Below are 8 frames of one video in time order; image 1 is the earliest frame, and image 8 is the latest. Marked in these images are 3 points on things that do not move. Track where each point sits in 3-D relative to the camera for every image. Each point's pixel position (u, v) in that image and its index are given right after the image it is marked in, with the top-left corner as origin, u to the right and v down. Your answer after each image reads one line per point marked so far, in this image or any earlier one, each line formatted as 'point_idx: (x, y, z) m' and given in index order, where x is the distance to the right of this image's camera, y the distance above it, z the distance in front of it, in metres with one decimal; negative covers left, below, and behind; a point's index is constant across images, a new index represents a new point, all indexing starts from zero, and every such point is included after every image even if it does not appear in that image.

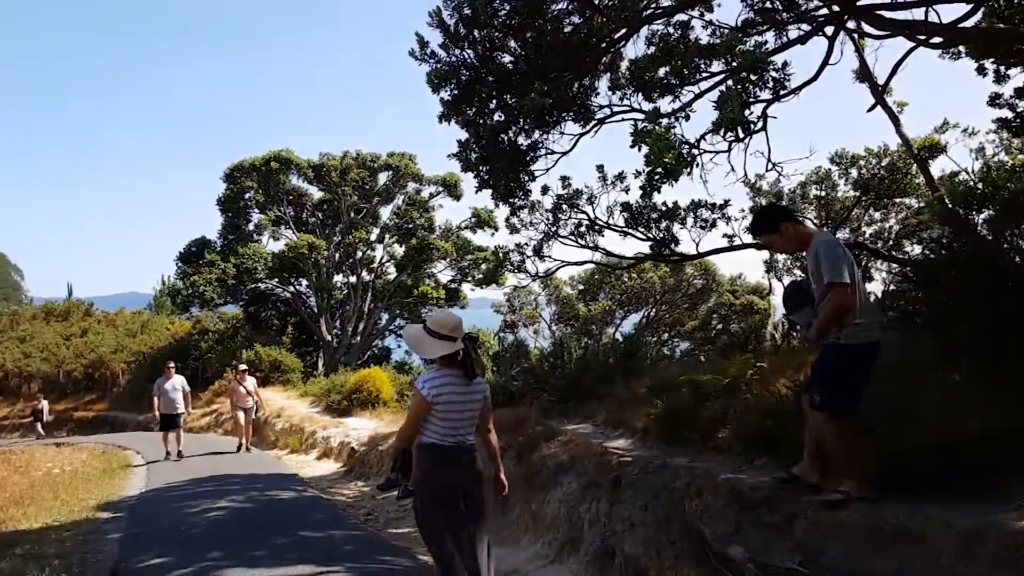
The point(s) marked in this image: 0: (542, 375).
0: (+0.3, -0.9, +8.3) m
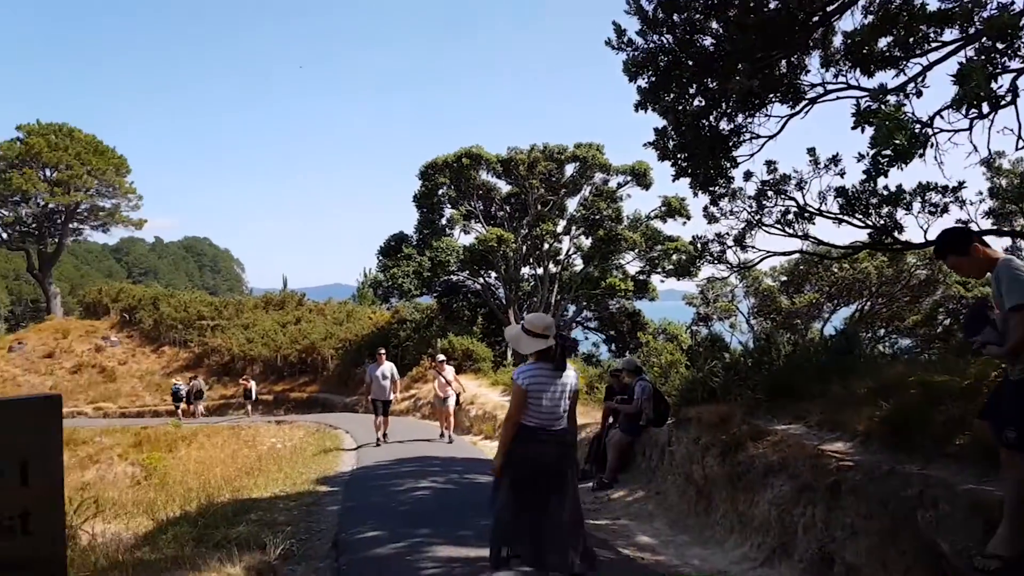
0: (+2.3, -0.8, +7.9) m
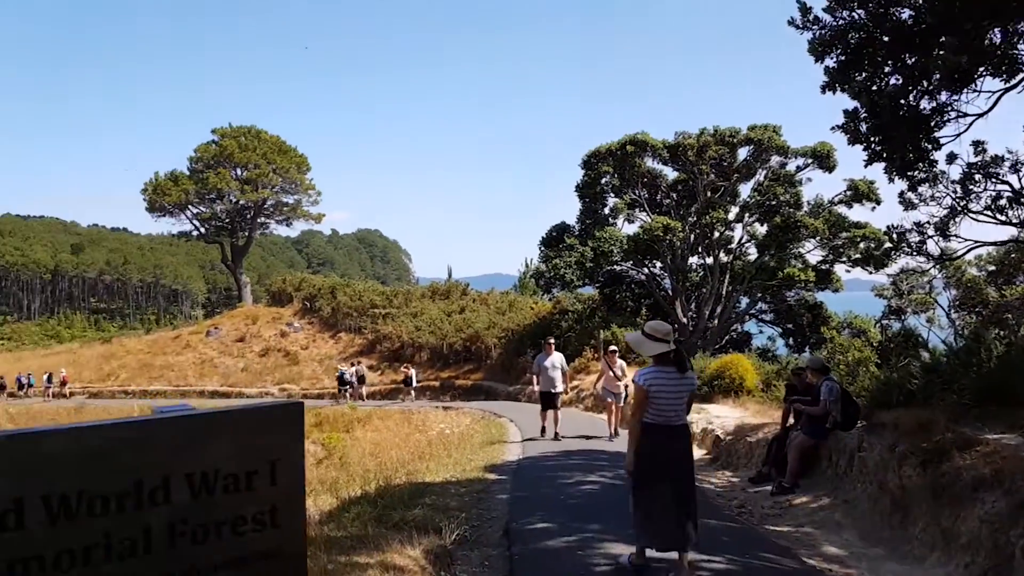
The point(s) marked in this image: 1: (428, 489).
0: (+3.9, -0.8, +7.2) m
1: (-0.9, -2.3, +9.0) m
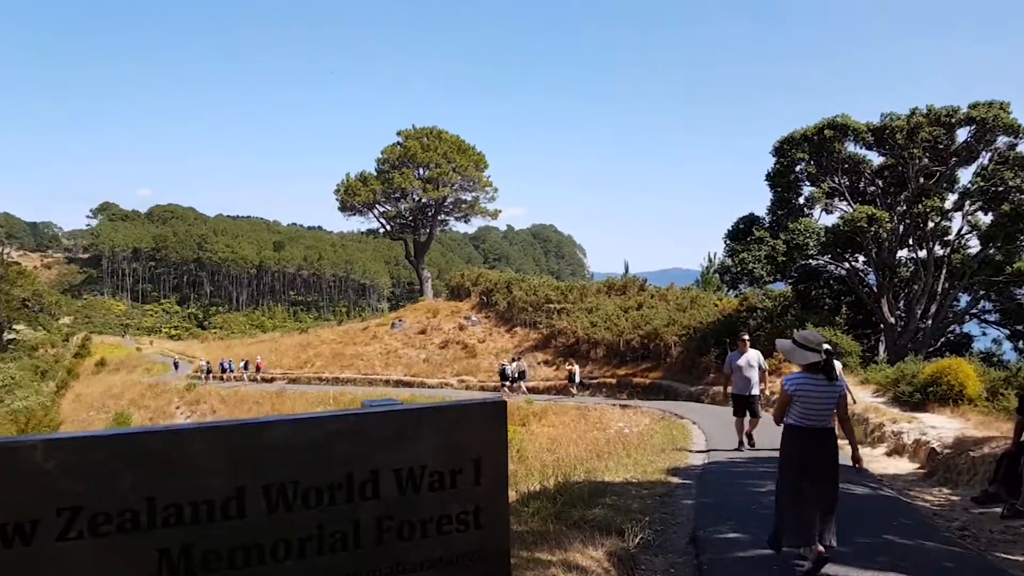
0: (+5.5, -0.7, +6.0) m
1: (+1.1, -2.2, +8.7) m
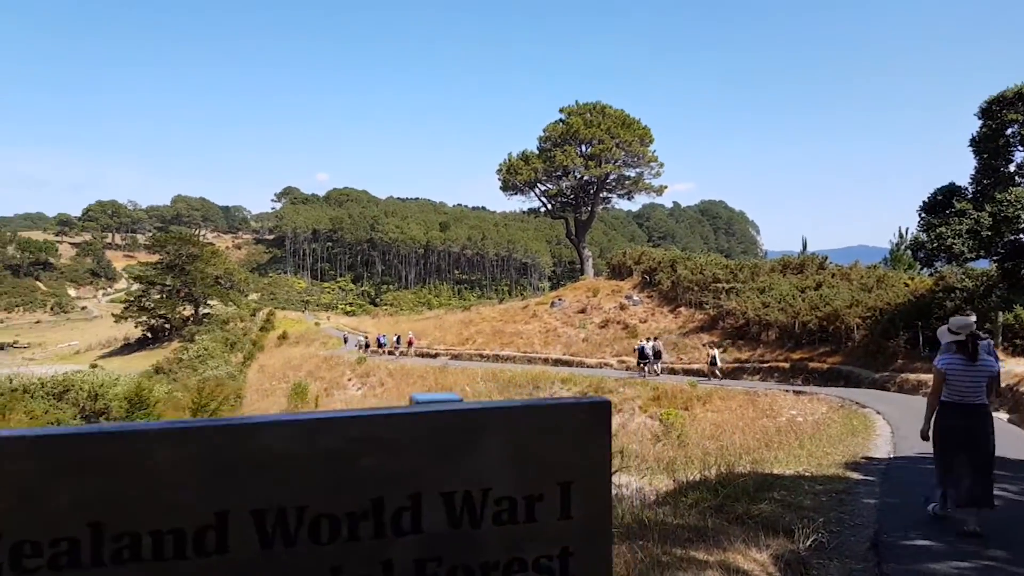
0: (+6.4, -0.6, +4.4) m
1: (+2.6, -1.9, +8.0) m
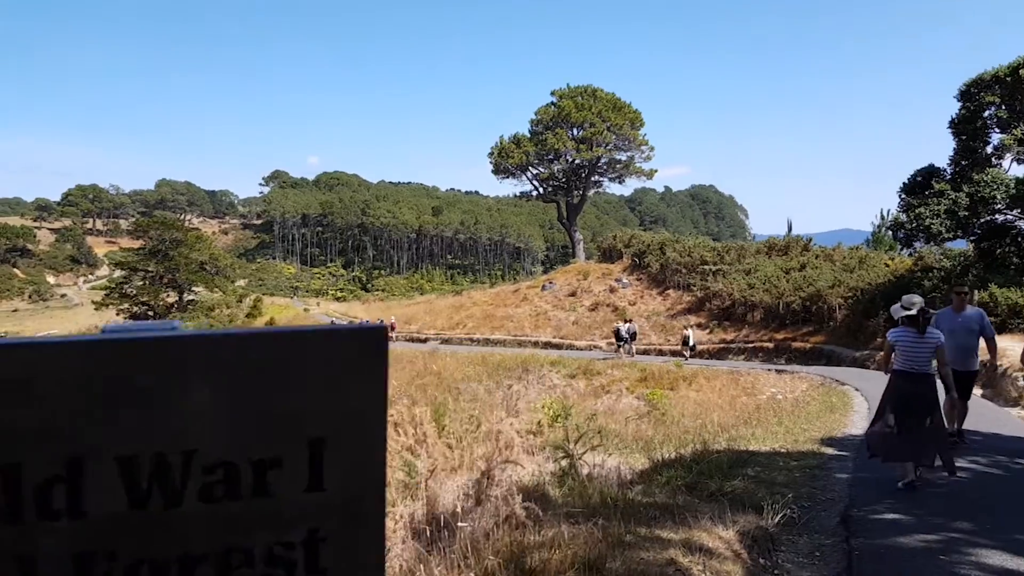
0: (+6.2, -0.4, +4.4) m
1: (+2.4, -1.7, +8.0) m
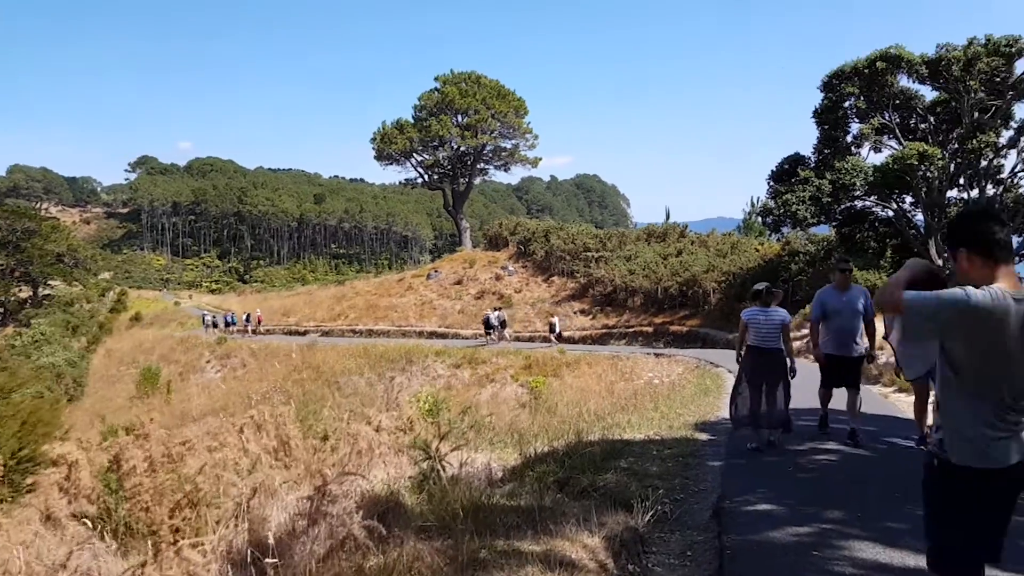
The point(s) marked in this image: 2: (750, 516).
0: (+5.3, -0.2, +4.6) m
1: (+1.1, -1.6, +7.7) m
2: (+1.6, -1.5, +5.4) m
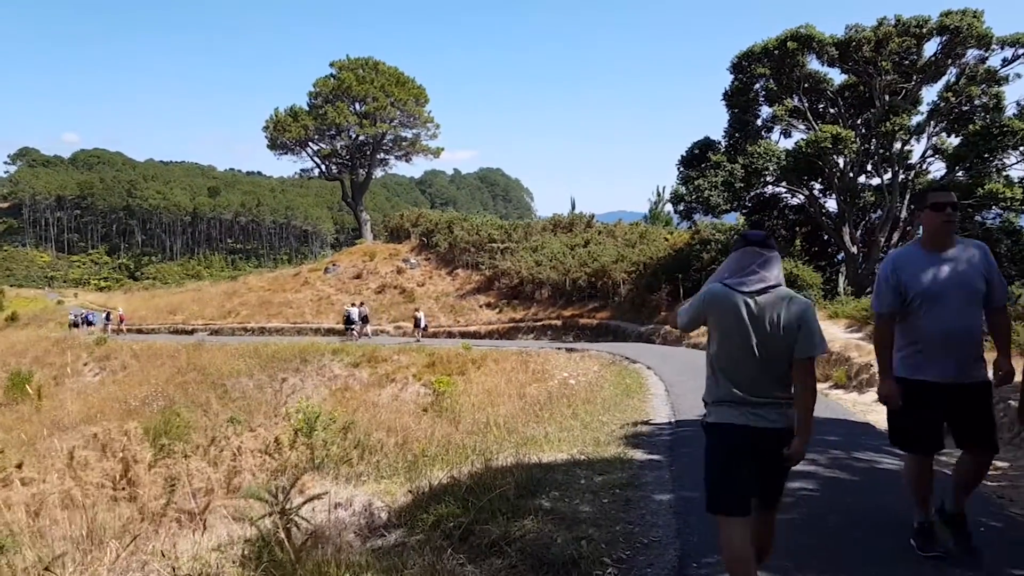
0: (+4.8, -0.1, +3.5) m
1: (+0.3, -1.4, +6.0) m
2: (+1.0, -1.4, +3.8) m
